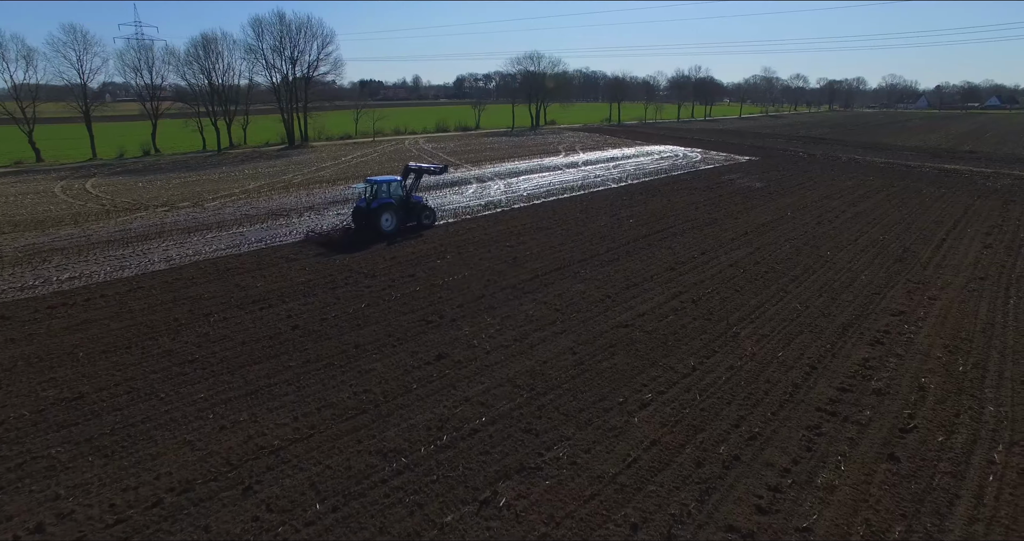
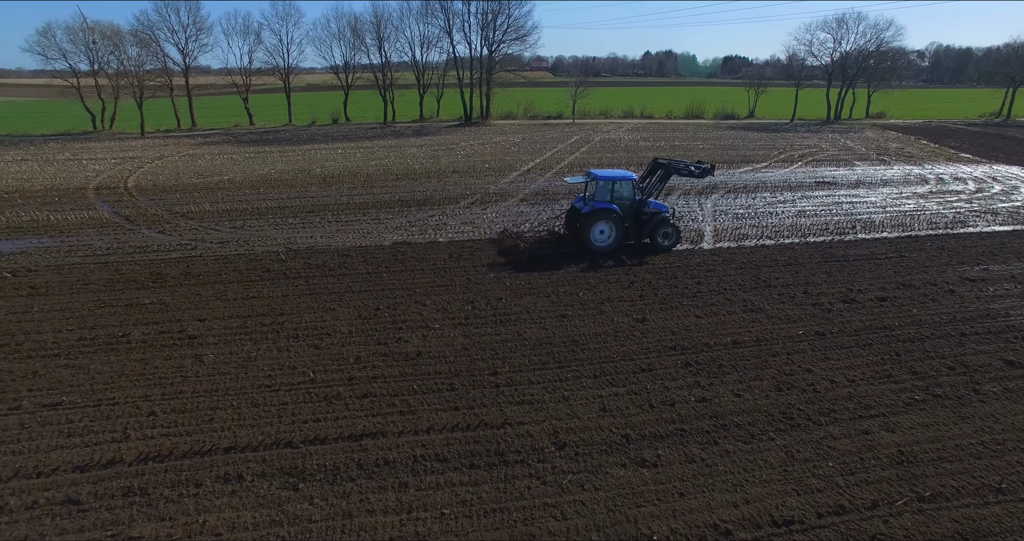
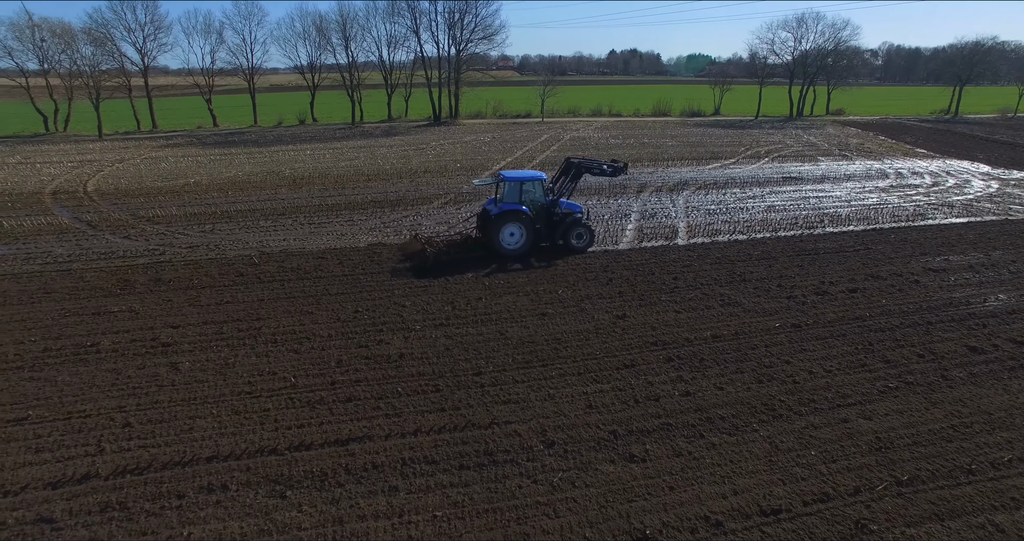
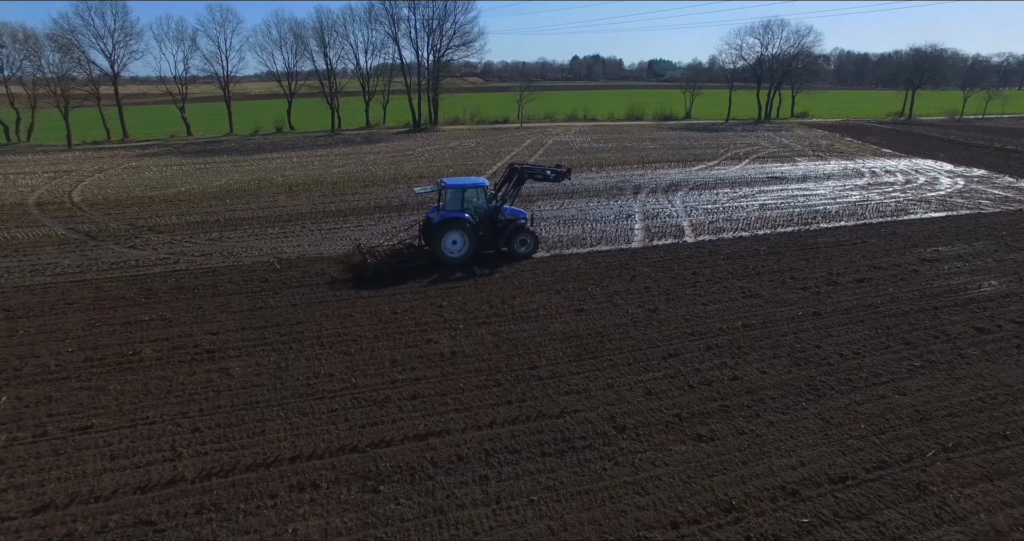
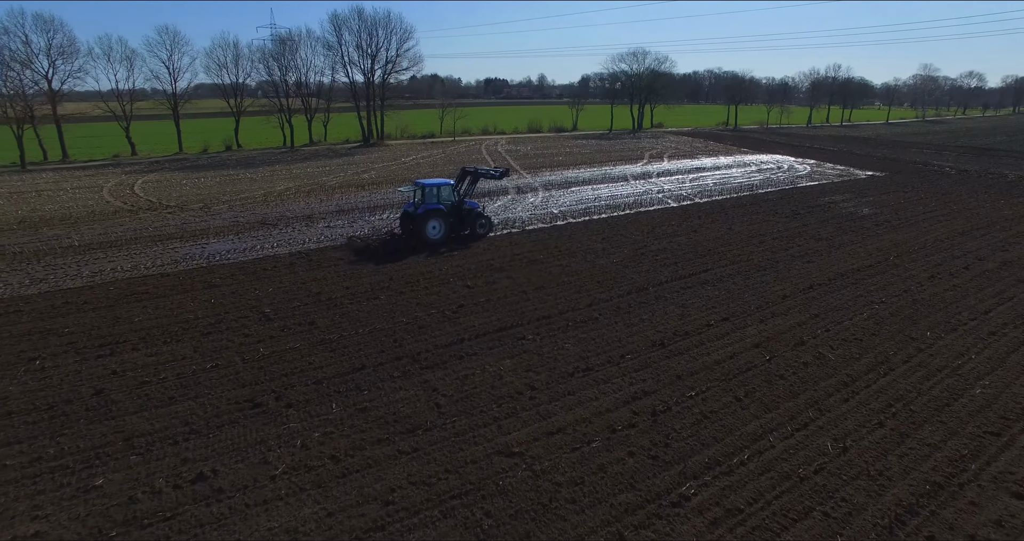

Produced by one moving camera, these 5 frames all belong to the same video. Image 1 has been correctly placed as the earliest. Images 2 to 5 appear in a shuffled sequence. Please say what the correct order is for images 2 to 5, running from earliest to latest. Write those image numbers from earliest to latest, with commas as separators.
5, 4, 3, 2
